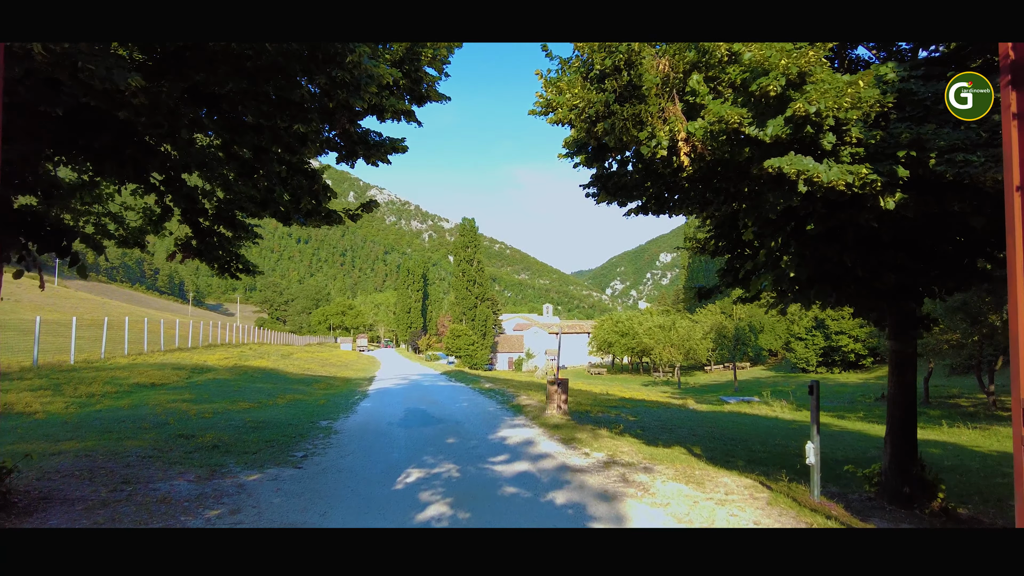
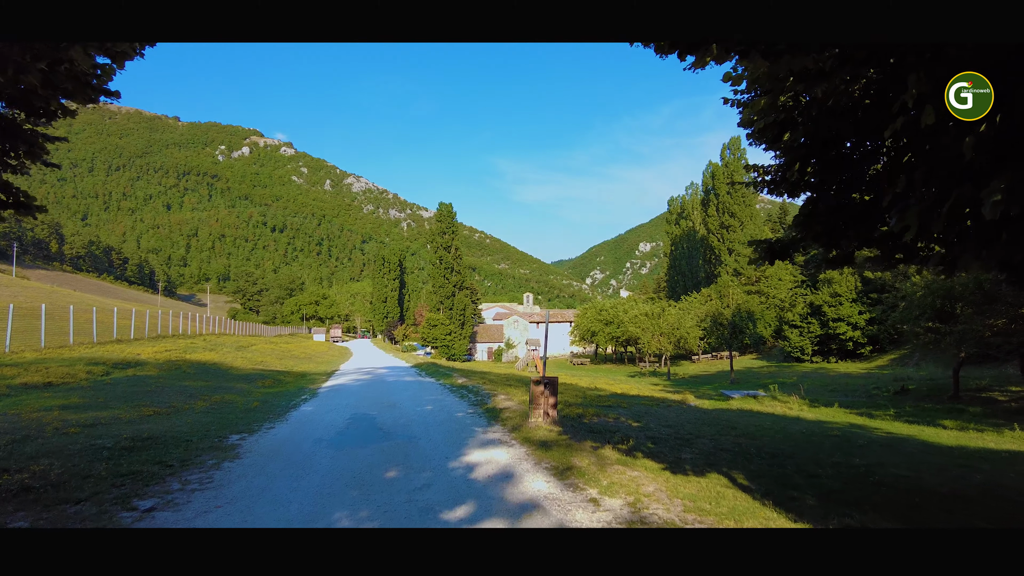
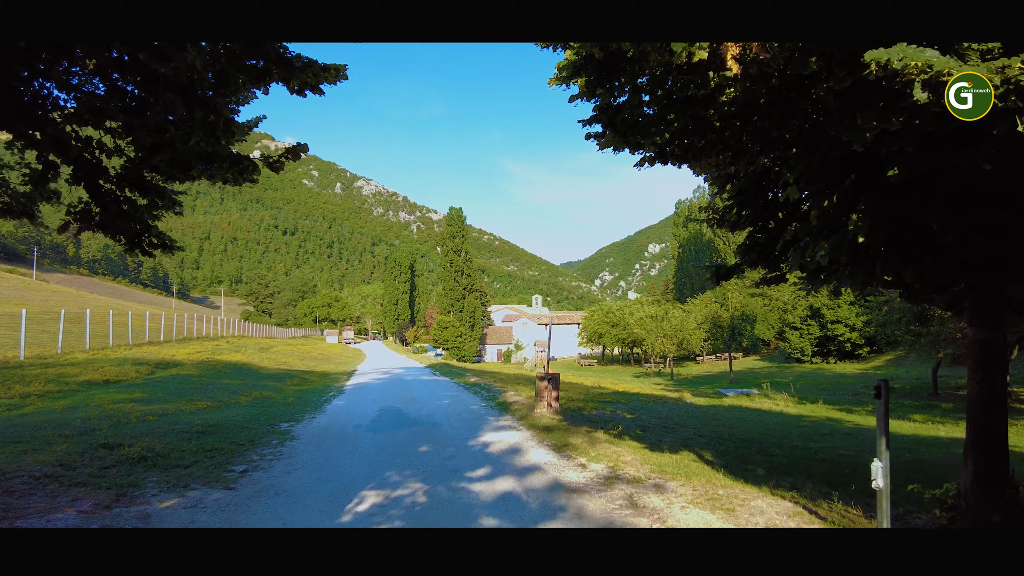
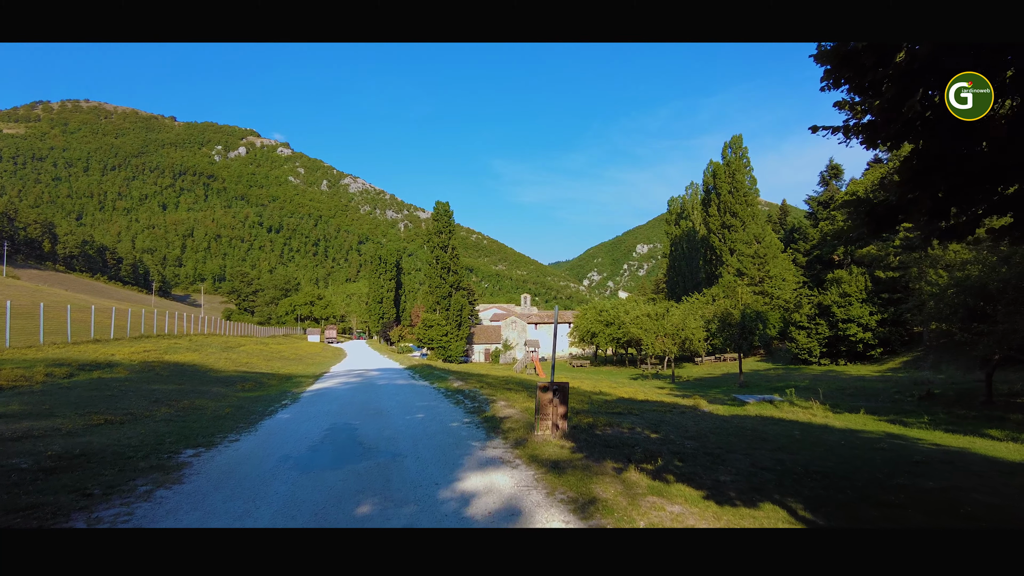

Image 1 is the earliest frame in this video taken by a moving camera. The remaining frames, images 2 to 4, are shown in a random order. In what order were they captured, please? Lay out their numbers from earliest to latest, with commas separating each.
3, 2, 4
